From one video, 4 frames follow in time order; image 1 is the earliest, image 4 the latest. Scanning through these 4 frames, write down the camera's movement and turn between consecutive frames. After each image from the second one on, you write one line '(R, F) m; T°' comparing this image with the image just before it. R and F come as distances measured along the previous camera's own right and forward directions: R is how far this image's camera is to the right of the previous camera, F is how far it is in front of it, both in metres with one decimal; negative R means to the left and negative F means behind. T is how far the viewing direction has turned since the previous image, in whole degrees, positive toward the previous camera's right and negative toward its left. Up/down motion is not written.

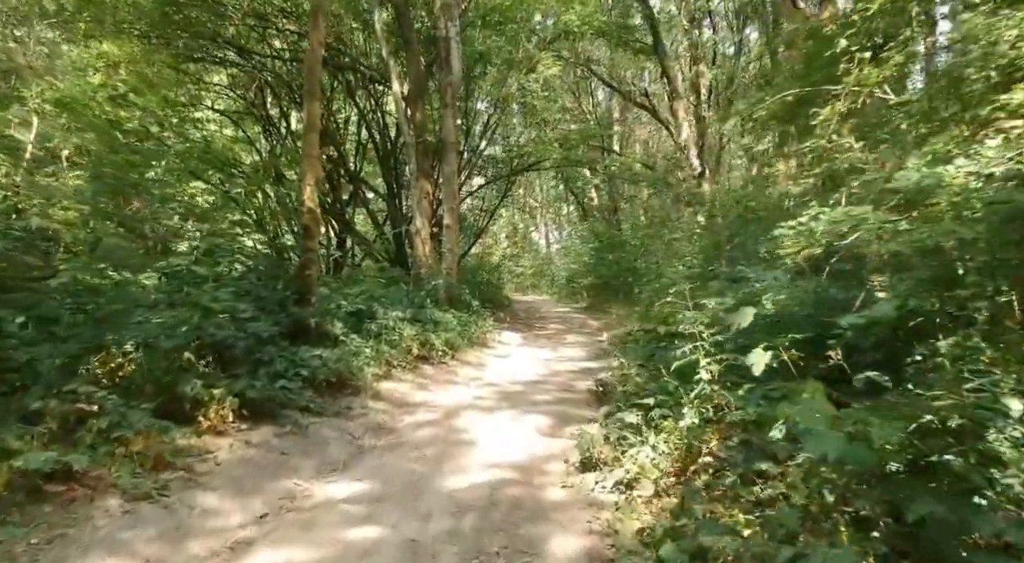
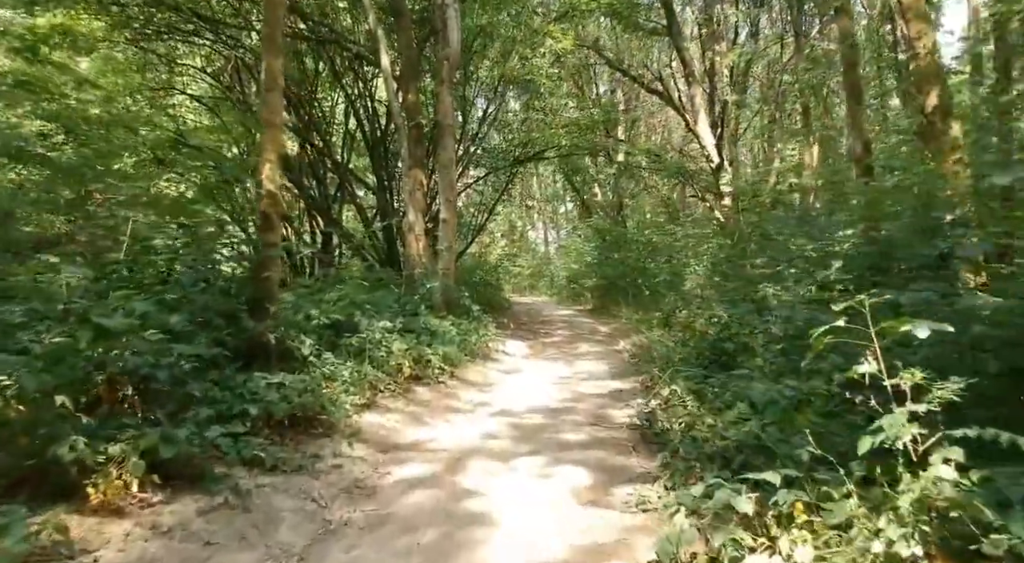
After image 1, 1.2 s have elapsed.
(-0.2, +1.6) m; +1°
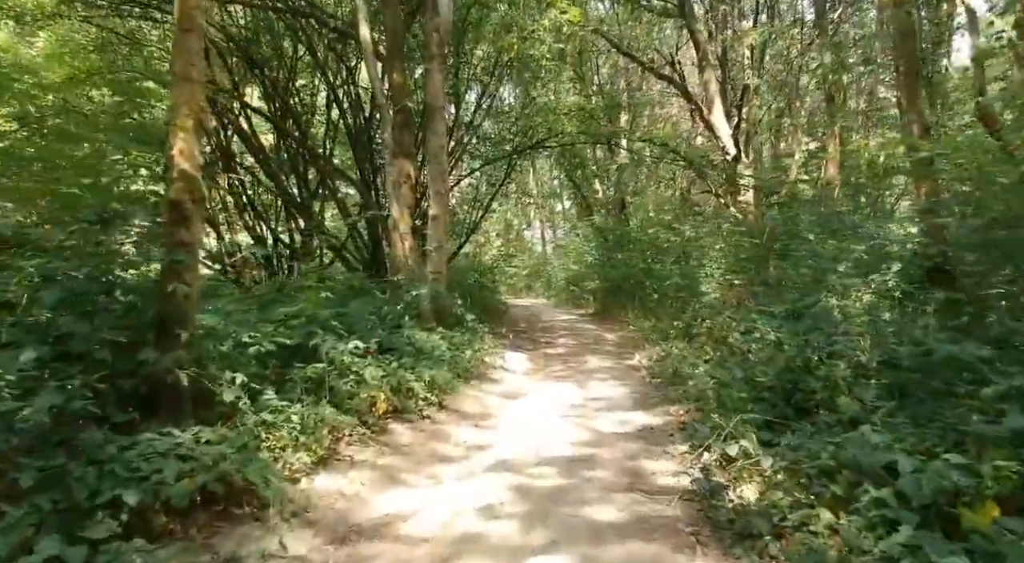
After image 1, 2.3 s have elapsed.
(-0.1, +1.5) m; +1°
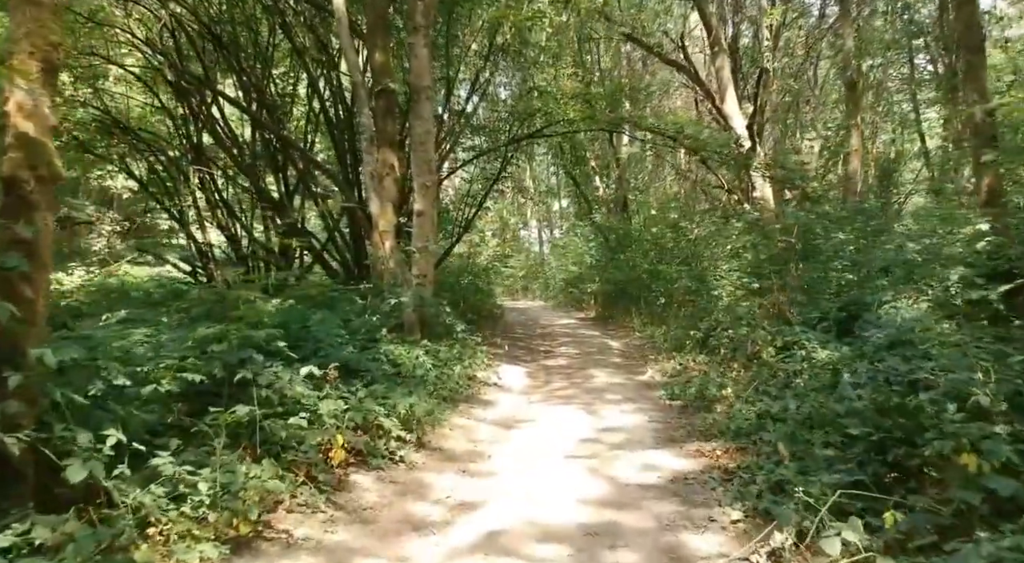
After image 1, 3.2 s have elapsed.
(0.0, +1.3) m; 0°
